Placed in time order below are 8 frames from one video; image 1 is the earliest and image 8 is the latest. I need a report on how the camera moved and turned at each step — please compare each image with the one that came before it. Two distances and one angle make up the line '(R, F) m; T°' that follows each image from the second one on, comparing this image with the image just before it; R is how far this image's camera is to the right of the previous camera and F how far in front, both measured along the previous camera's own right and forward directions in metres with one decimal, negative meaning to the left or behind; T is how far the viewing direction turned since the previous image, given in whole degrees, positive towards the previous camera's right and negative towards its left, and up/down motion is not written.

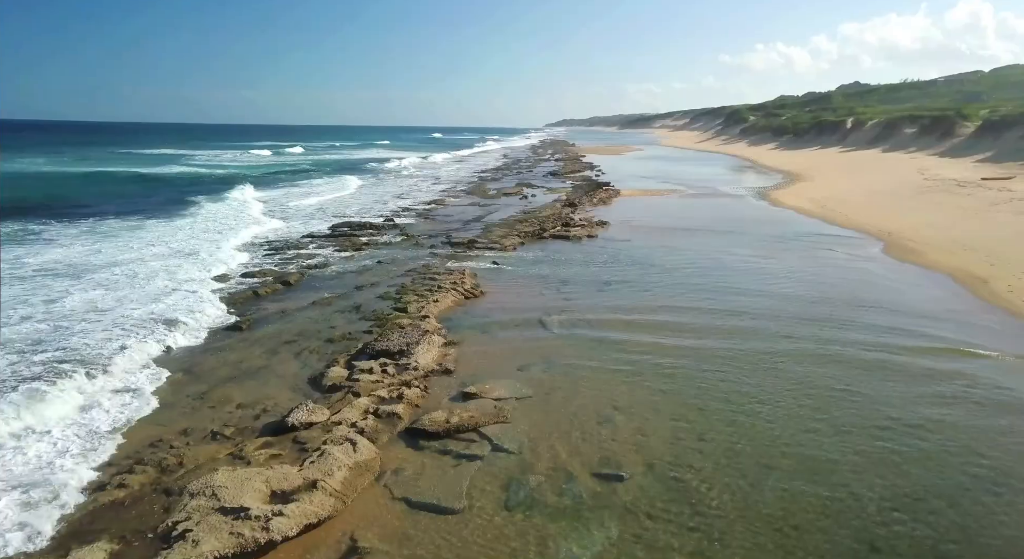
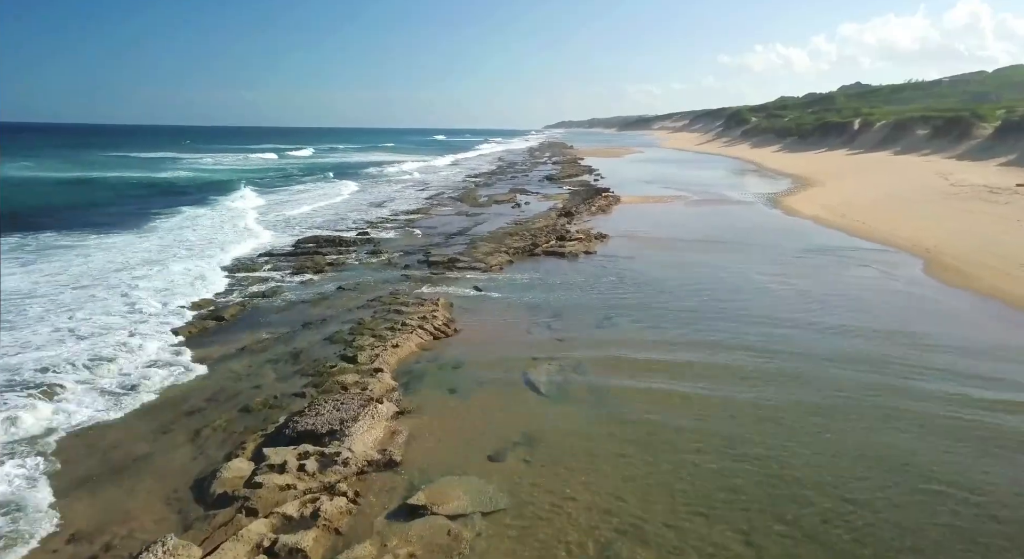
(+0.3, +1.9) m; 0°
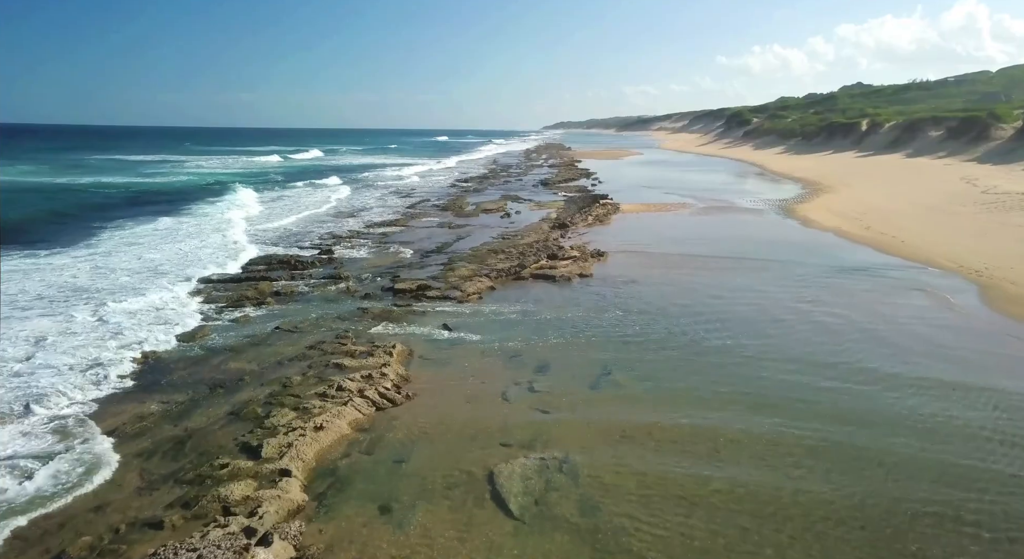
(+0.3, +2.1) m; 0°
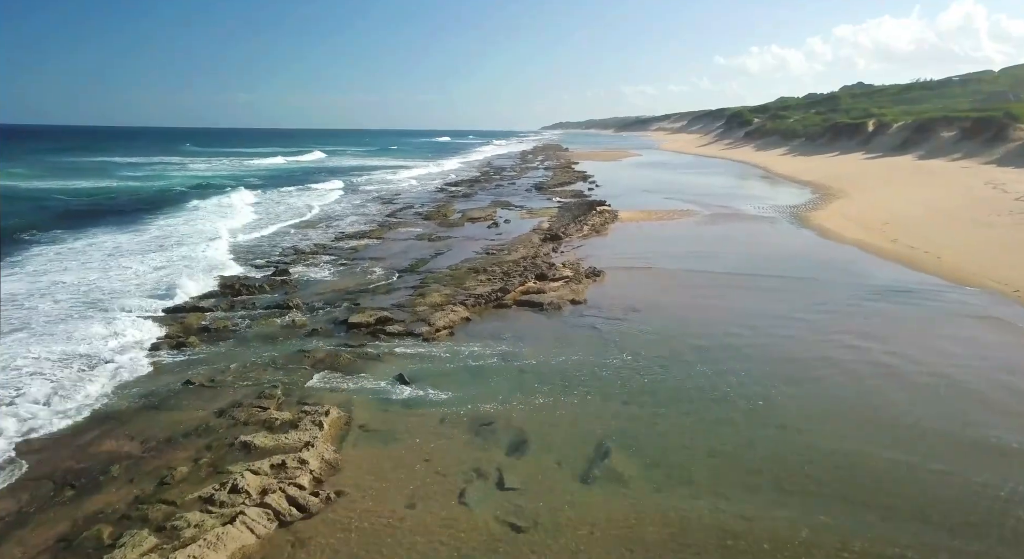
(+0.3, +1.9) m; 0°
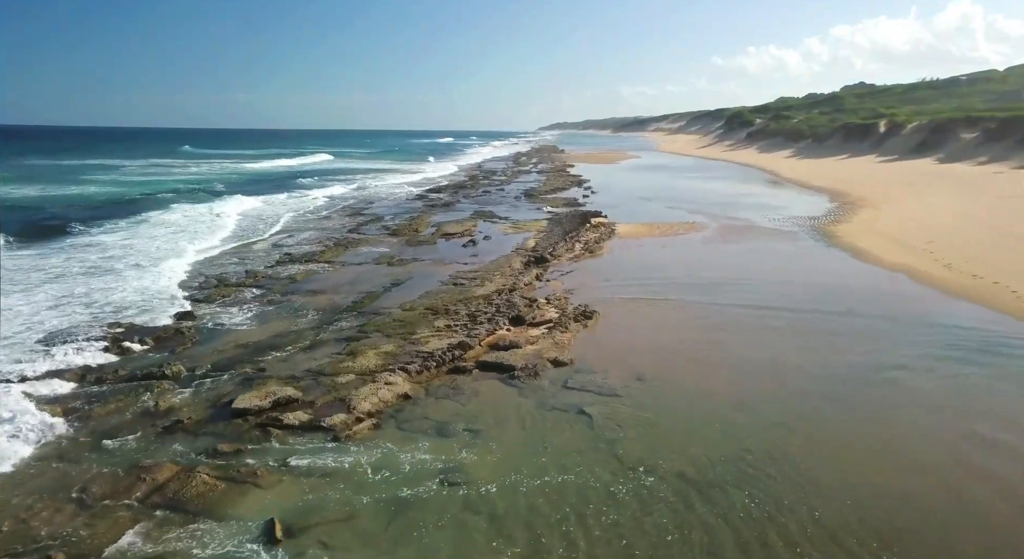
(+0.5, +2.9) m; 0°
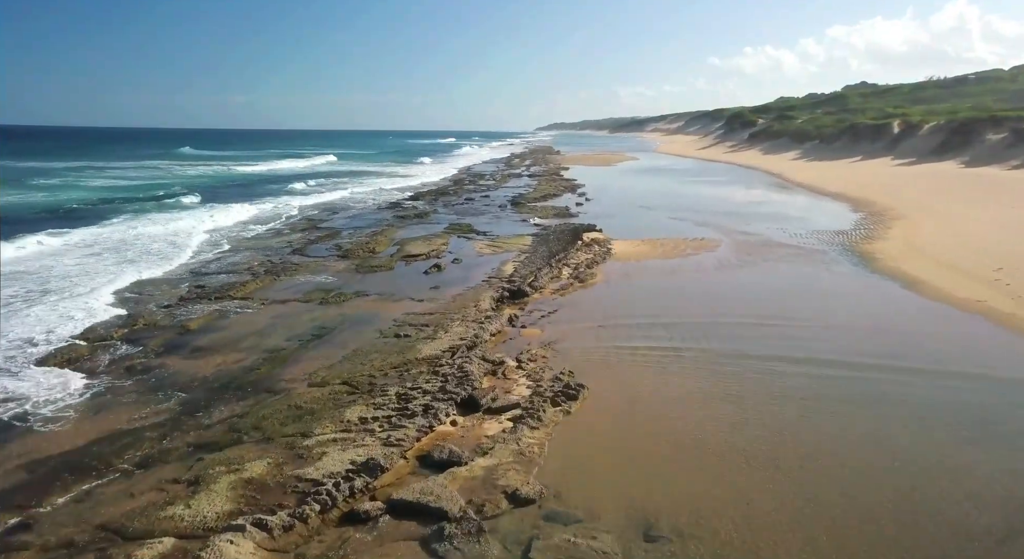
(+0.6, +3.1) m; 0°
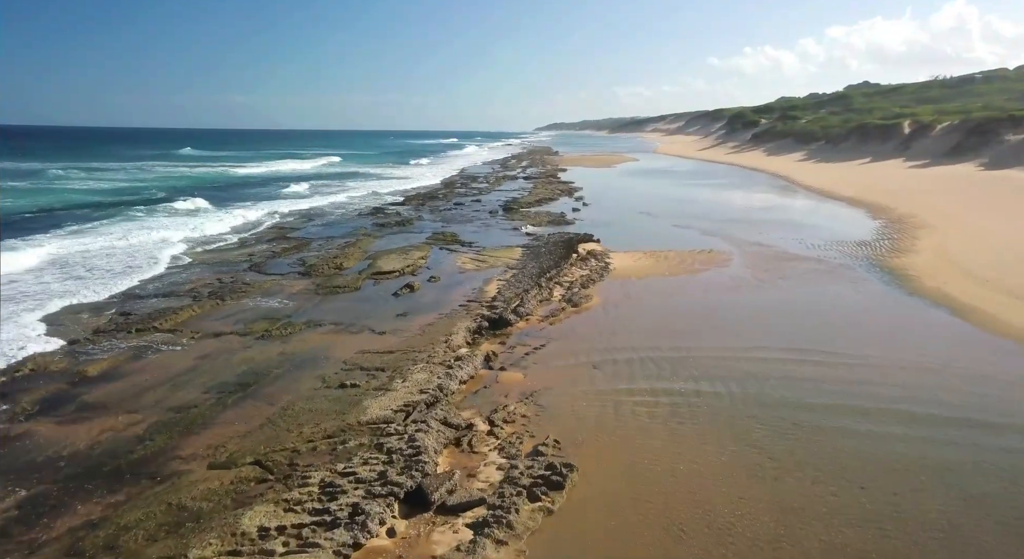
(+0.3, +1.9) m; 0°
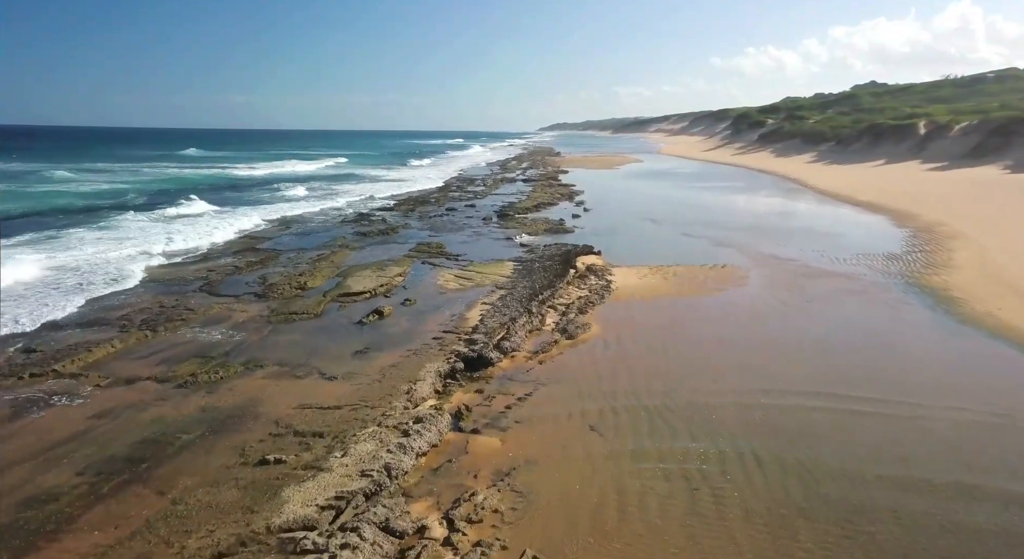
(+0.3, +1.8) m; 0°
